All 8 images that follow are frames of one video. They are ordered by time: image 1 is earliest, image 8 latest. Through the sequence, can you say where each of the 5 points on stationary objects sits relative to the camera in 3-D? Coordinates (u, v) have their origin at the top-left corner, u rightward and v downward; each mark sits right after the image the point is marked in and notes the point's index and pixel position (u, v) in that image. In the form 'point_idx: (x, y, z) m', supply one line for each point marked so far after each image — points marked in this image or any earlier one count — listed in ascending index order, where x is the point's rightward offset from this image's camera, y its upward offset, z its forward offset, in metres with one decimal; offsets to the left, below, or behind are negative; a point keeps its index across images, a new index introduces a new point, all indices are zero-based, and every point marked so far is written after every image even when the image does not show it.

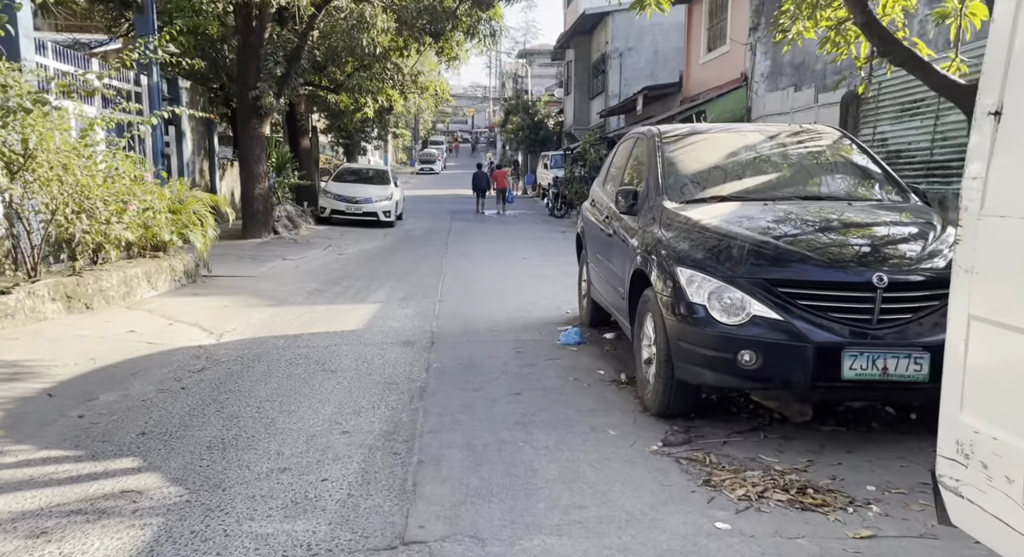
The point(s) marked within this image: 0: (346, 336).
0: (-1.4, -0.5, +7.6) m
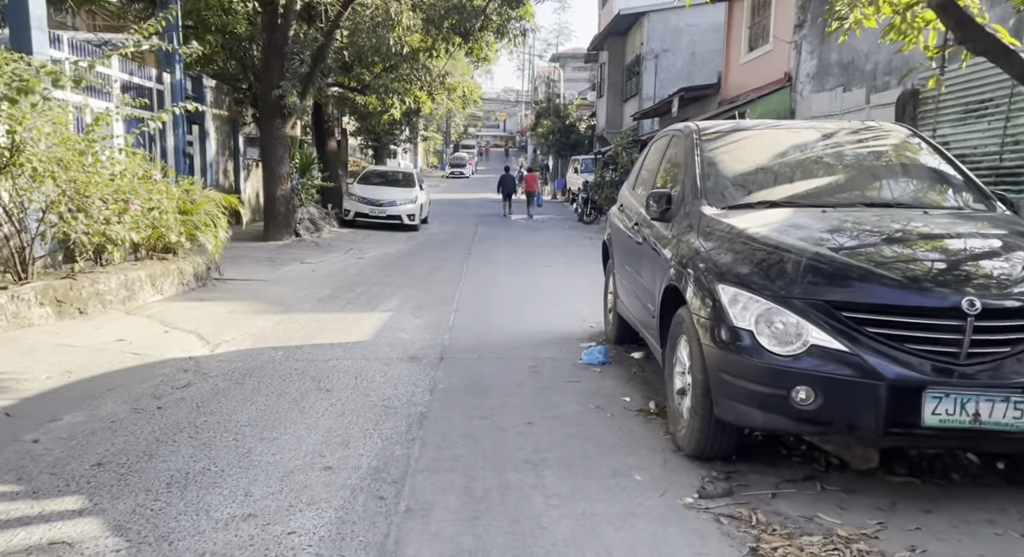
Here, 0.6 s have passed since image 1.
0: (-1.3, -0.6, +7.0) m
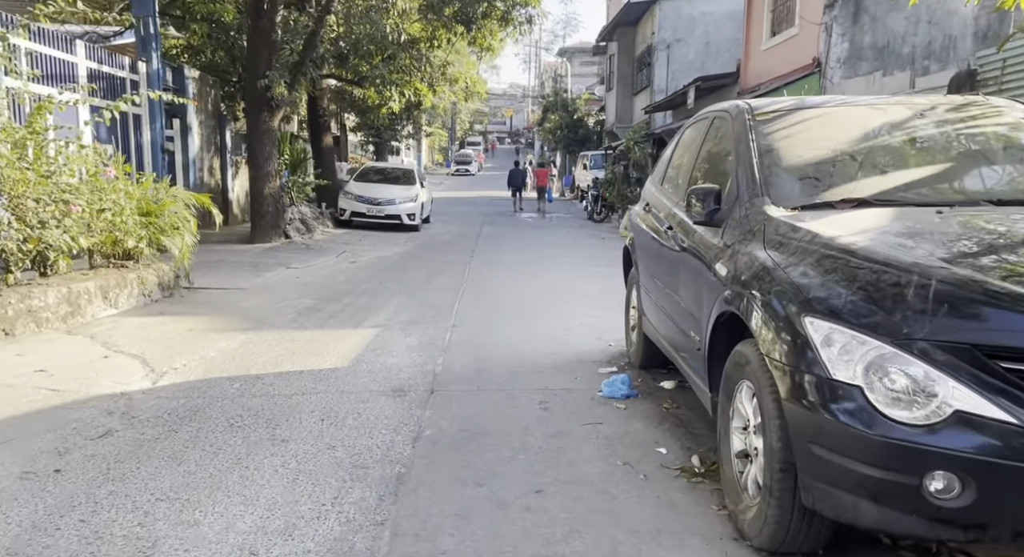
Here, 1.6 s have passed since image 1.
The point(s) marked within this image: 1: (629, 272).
0: (-1.2, -0.7, +5.8) m
1: (+0.9, 0.0, +6.6) m
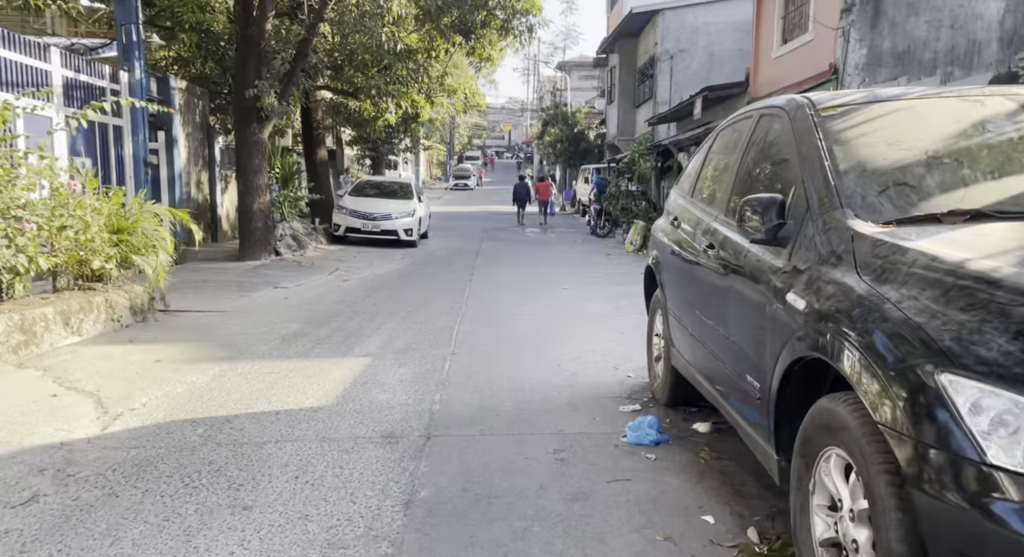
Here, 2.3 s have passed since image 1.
0: (-1.2, -0.8, +5.0) m
1: (+0.9, -0.1, +5.9) m
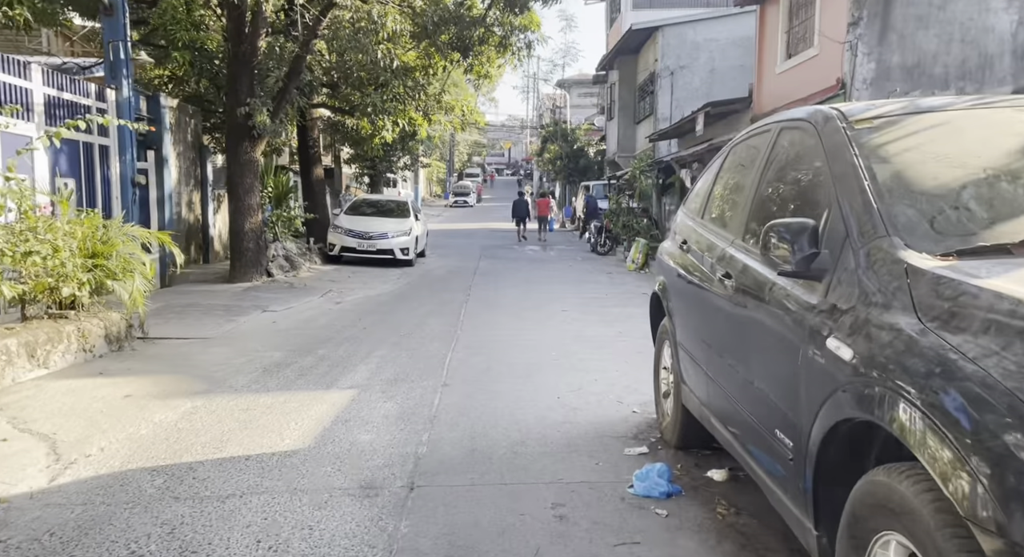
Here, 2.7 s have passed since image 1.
0: (-1.2, -1.0, +4.5) m
1: (+0.9, -0.3, +5.4) m
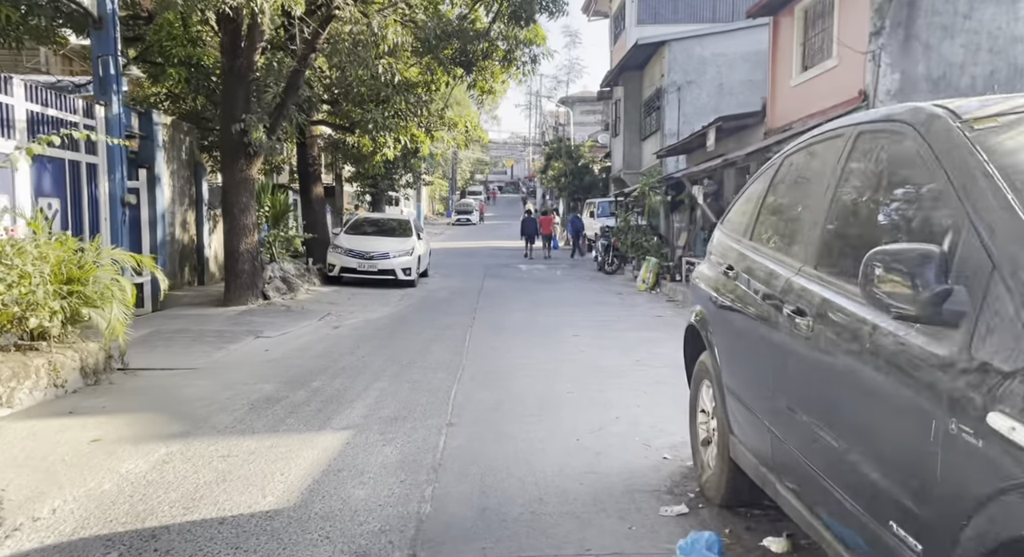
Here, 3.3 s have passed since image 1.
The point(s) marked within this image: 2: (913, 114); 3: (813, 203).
0: (-1.1, -1.1, +3.8) m
1: (+1.0, -0.4, +4.7) m
2: (+1.2, +0.5, +2.7) m
3: (+1.1, +0.3, +3.3) m
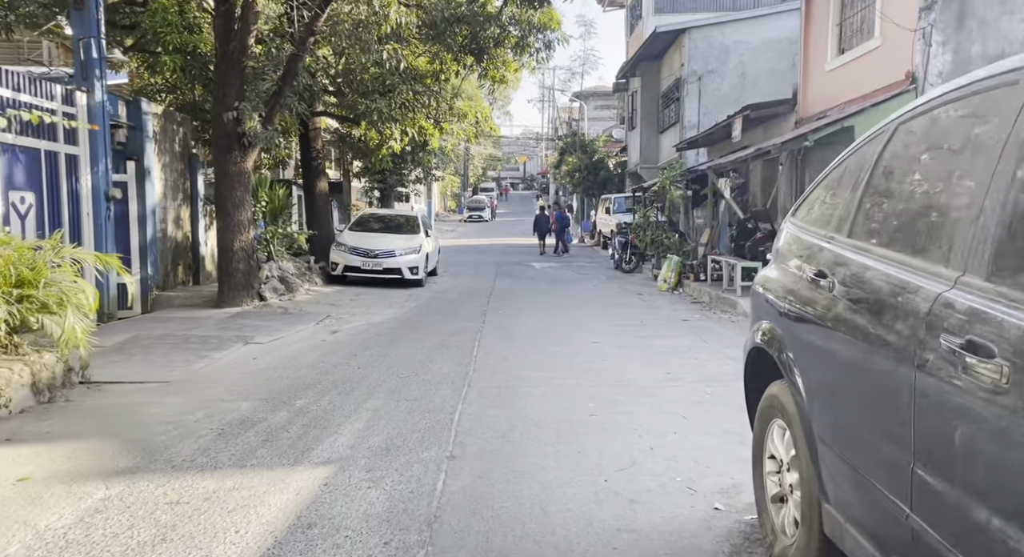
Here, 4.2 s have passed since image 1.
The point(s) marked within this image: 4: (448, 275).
0: (-1.1, -1.1, +2.9) m
1: (+1.0, -0.5, +3.7) m
2: (+1.2, +0.4, +1.6) m
3: (+1.2, +0.2, +2.2) m
4: (-1.4, +0.1, +19.5) m
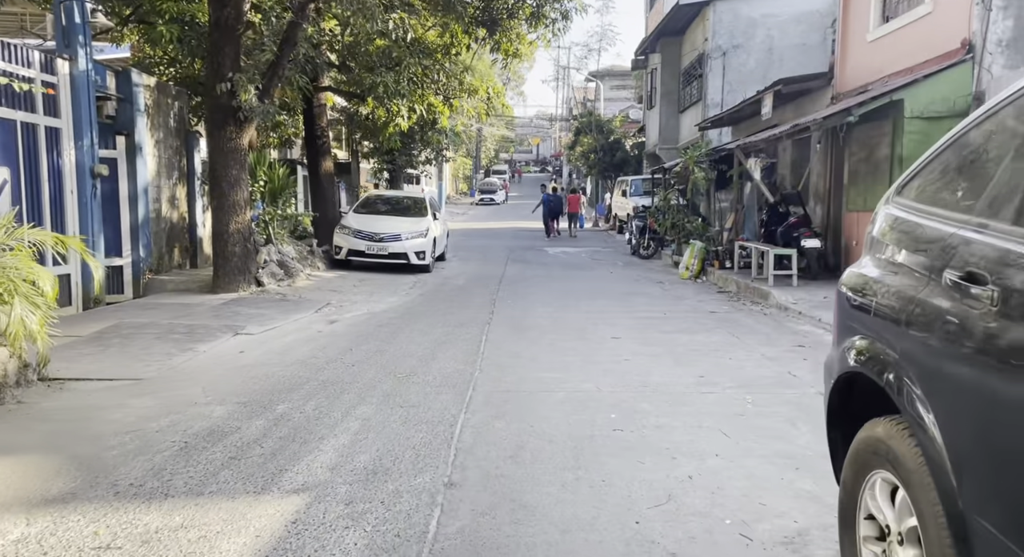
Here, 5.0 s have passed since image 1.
0: (-1.1, -1.1, +2.0) m
1: (+1.1, -0.5, +2.8) m
2: (+1.3, +0.4, +0.7) m
3: (+1.2, +0.2, +1.3) m
4: (-1.1, +0.4, +18.7) m
